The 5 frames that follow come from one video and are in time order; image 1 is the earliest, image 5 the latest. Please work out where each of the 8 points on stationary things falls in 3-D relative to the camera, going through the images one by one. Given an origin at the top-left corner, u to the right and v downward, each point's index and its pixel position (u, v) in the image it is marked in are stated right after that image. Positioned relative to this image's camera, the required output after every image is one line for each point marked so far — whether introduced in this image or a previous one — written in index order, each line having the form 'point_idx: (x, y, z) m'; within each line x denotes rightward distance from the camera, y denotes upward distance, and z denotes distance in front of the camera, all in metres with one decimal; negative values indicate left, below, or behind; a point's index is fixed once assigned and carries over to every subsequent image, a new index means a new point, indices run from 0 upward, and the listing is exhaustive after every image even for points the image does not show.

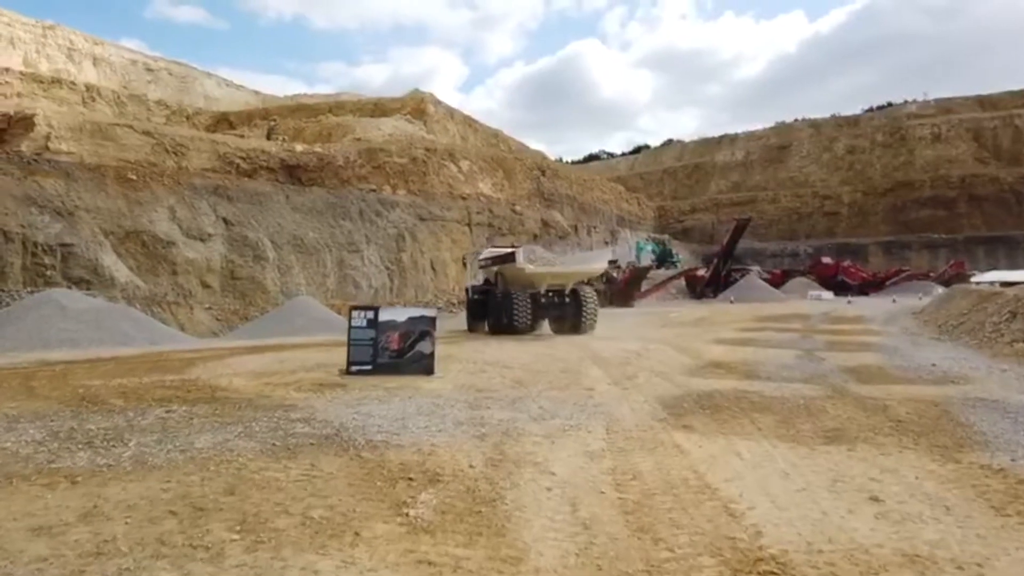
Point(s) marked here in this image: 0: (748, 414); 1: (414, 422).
0: (+2.2, -1.2, +6.9) m
1: (-0.7, -1.0, +5.6) m
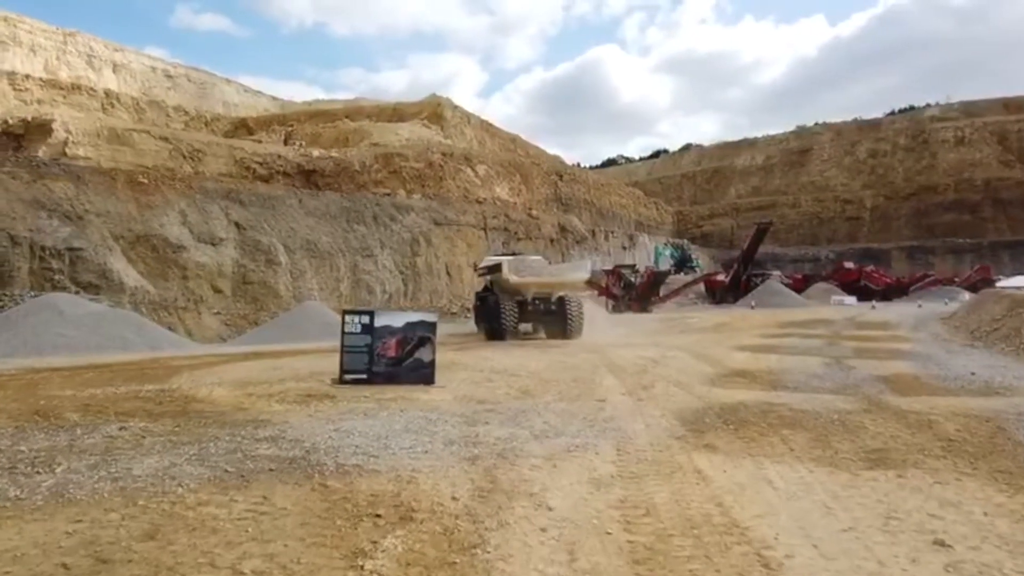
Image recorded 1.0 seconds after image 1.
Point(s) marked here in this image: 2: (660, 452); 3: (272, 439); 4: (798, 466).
0: (+2.2, -1.2, +6.1) m
1: (-0.8, -1.0, +4.9) m
2: (+1.0, -1.1, +5.1) m
3: (-1.5, -1.0, +4.8) m
4: (+1.8, -1.1, +4.8) m
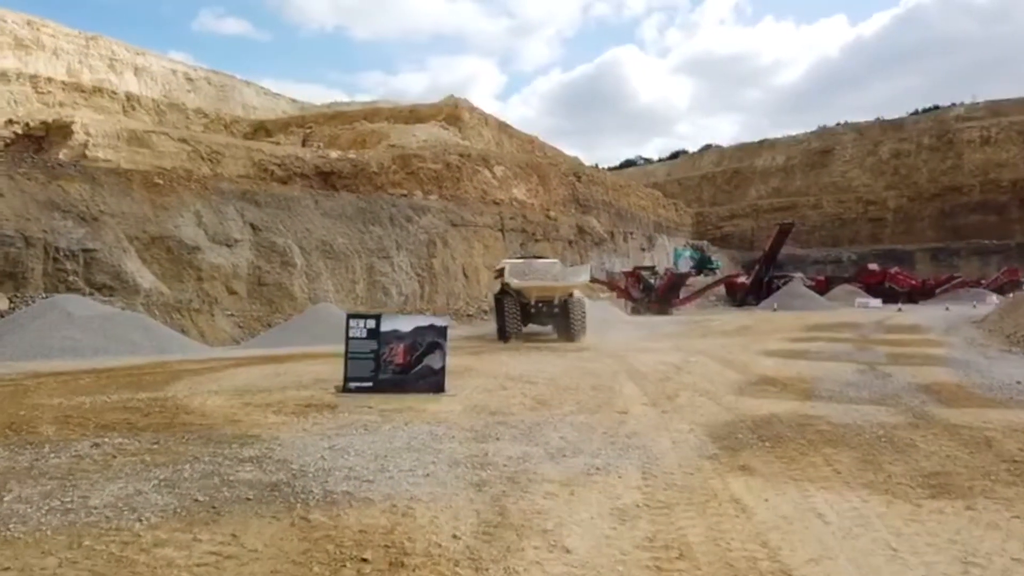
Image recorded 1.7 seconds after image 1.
0: (+2.3, -1.2, +5.6) m
1: (-0.7, -1.0, +4.4) m
2: (+1.1, -1.1, +4.5) m
3: (-1.5, -1.0, +4.3) m
4: (+1.9, -1.2, +4.2) m
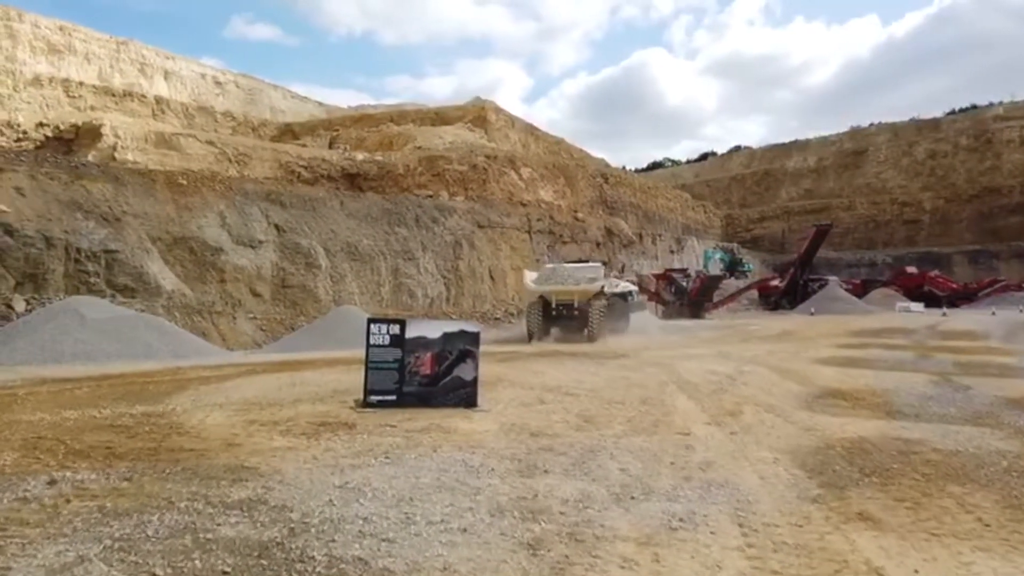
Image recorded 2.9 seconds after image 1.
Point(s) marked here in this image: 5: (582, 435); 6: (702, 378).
0: (+2.6, -1.2, +4.5) m
1: (-0.4, -1.0, +3.5) m
2: (+1.4, -1.1, +3.5) m
3: (-1.2, -1.0, +3.4) m
4: (+2.2, -1.2, +3.2) m
5: (+0.5, -1.1, +5.8) m
6: (+2.6, -1.3, +10.5) m
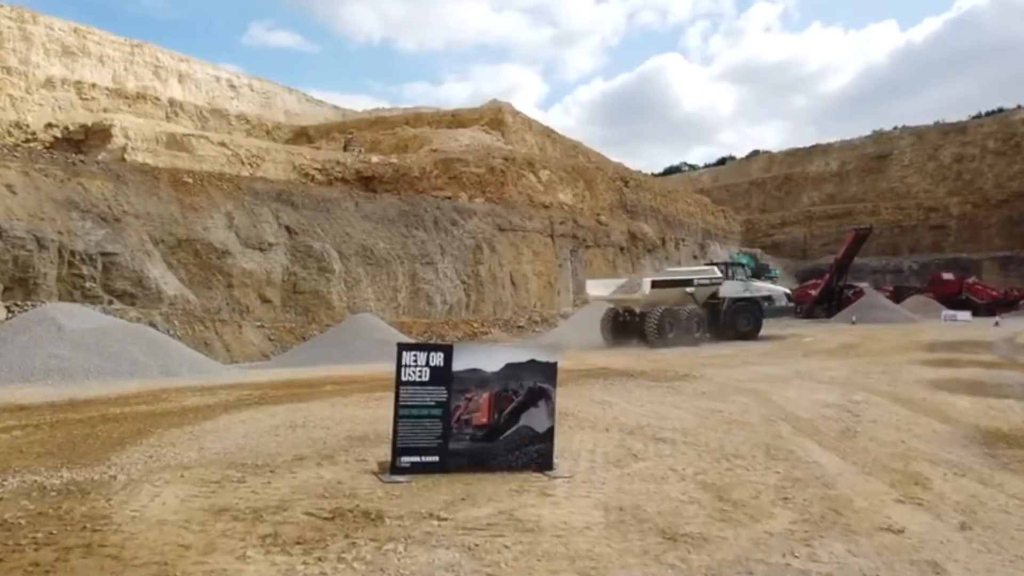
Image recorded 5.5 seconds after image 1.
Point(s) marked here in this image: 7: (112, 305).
0: (+3.2, -1.3, +2.3) m
1: (+0.1, -1.1, +1.3) m
2: (+1.9, -1.2, +1.3) m
3: (-0.6, -1.0, +1.2) m
4: (+2.7, -1.2, +1.0) m
5: (+1.1, -1.2, +3.7) m
6: (+3.3, -1.4, +8.2) m
7: (-7.4, -0.3, +13.1) m
